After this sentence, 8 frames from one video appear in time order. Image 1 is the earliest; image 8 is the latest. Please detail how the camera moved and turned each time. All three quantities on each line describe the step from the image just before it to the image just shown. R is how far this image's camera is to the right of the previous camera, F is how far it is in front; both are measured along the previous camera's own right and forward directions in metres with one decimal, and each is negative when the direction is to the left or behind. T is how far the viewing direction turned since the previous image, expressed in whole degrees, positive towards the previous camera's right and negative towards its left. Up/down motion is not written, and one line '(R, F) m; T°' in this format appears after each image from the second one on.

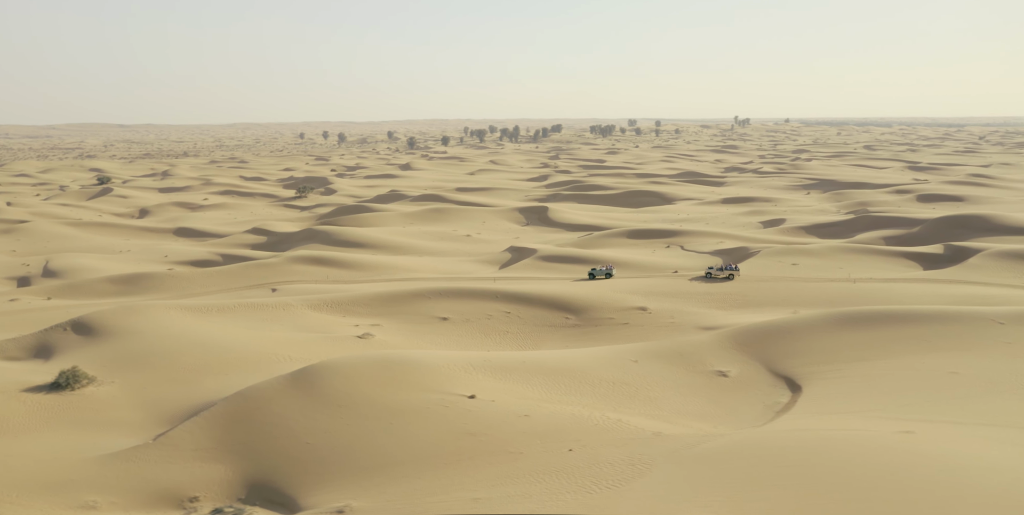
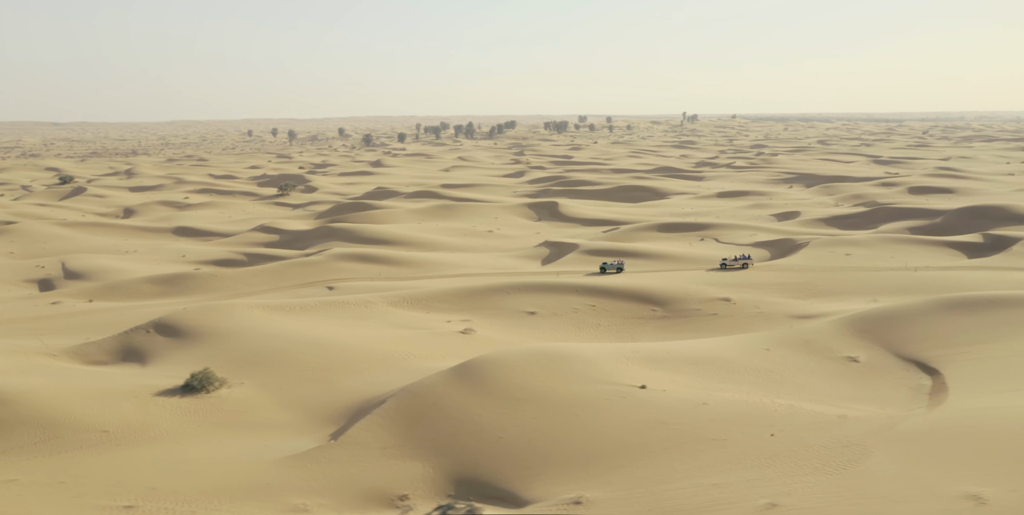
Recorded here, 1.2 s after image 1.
(-4.5, 0.0) m; +5°
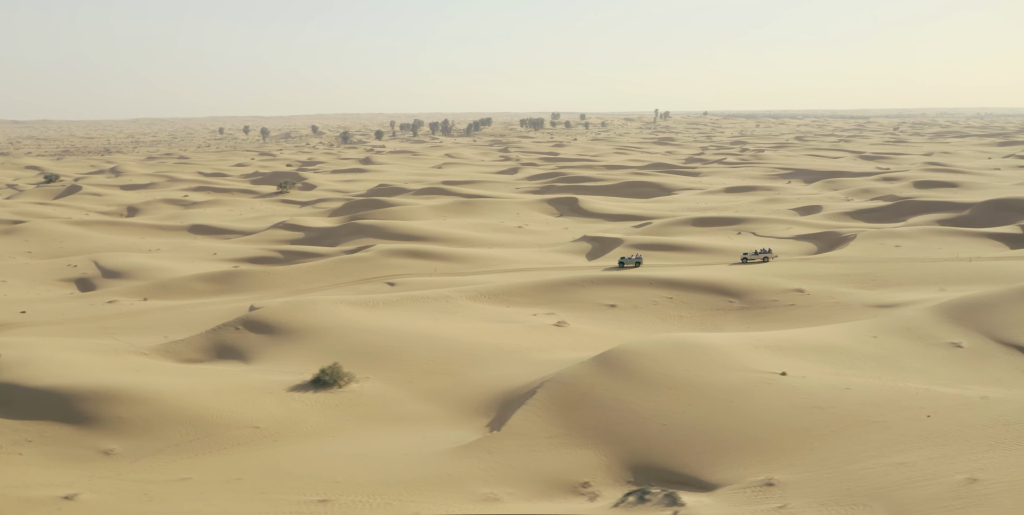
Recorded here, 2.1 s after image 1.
(-3.6, -0.2) m; +3°
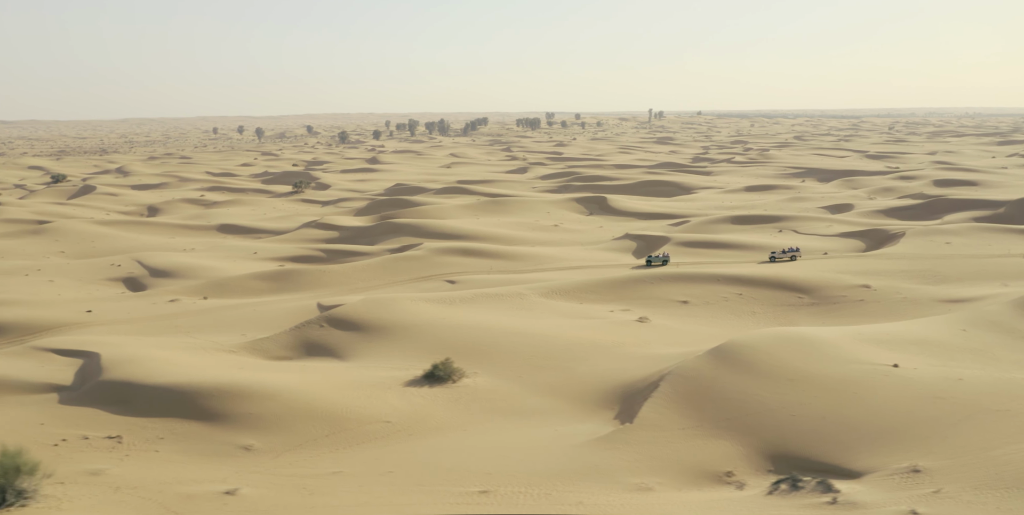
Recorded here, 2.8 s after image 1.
(-2.7, -0.2) m; +1°
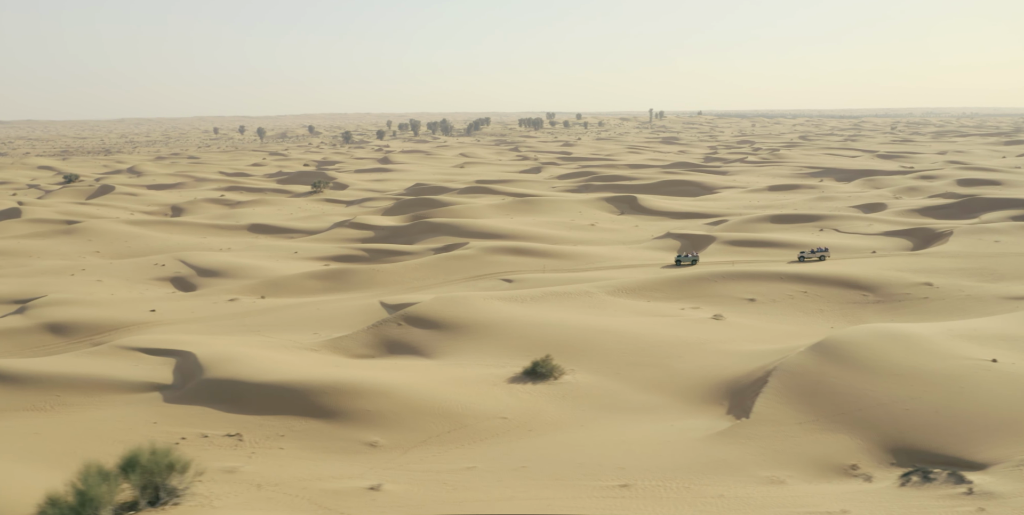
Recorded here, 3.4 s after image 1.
(-2.4, -0.2) m; +1°
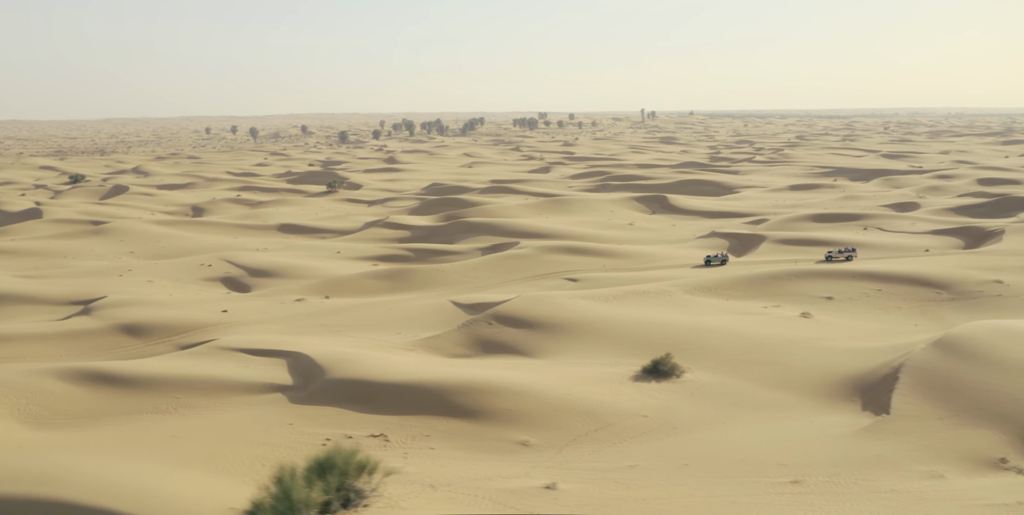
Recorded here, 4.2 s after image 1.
(-3.1, 0.0) m; +2°
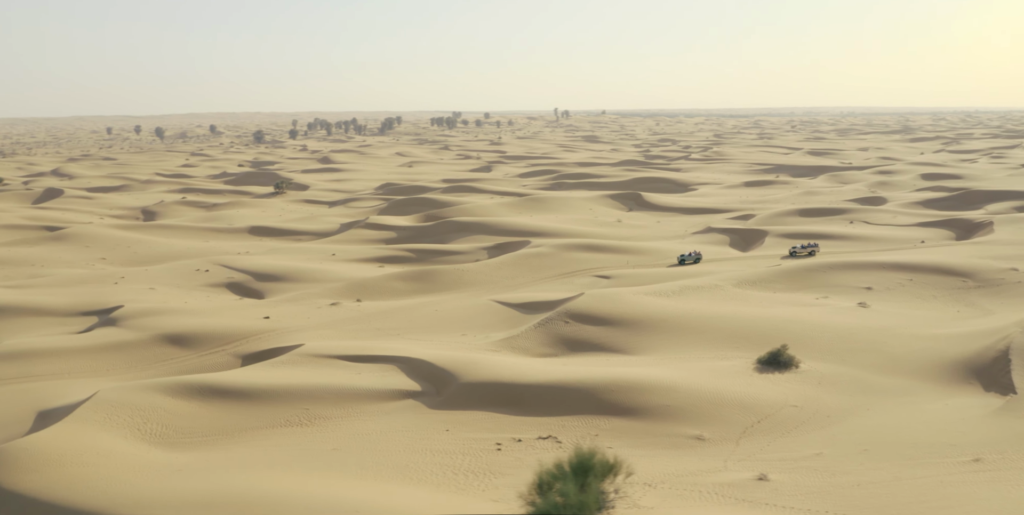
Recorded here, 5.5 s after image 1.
(-5.0, +0.4) m; +7°
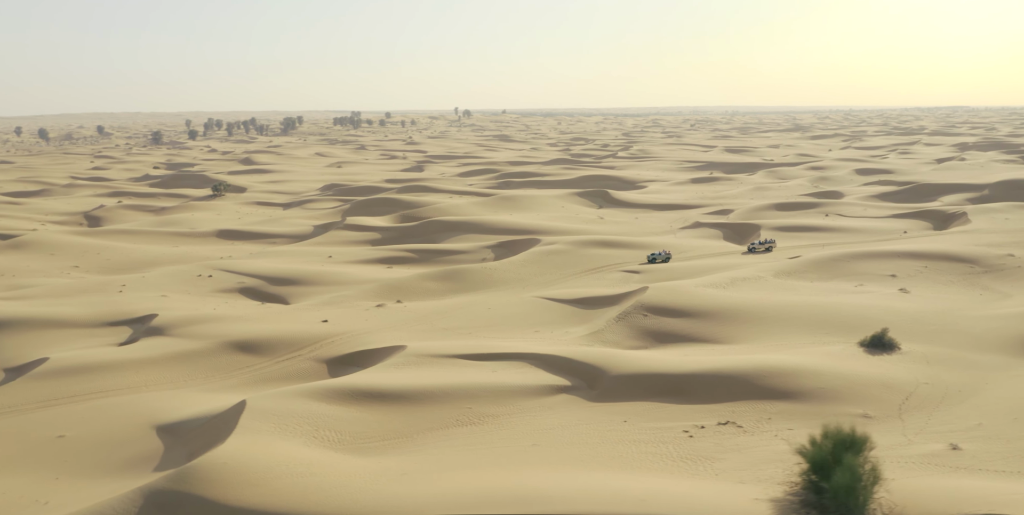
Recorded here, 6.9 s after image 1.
(-5.7, +0.1) m; +8°
